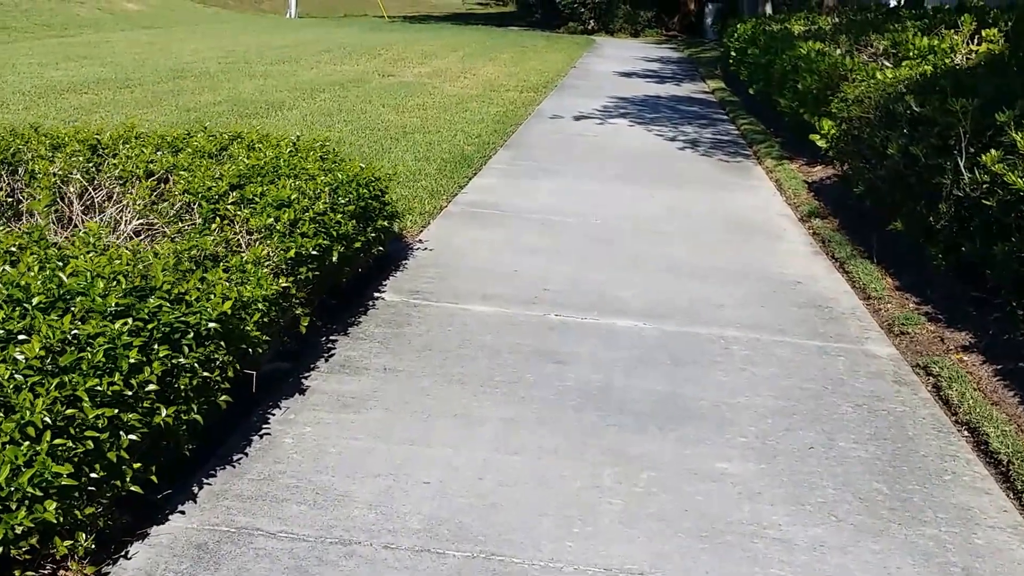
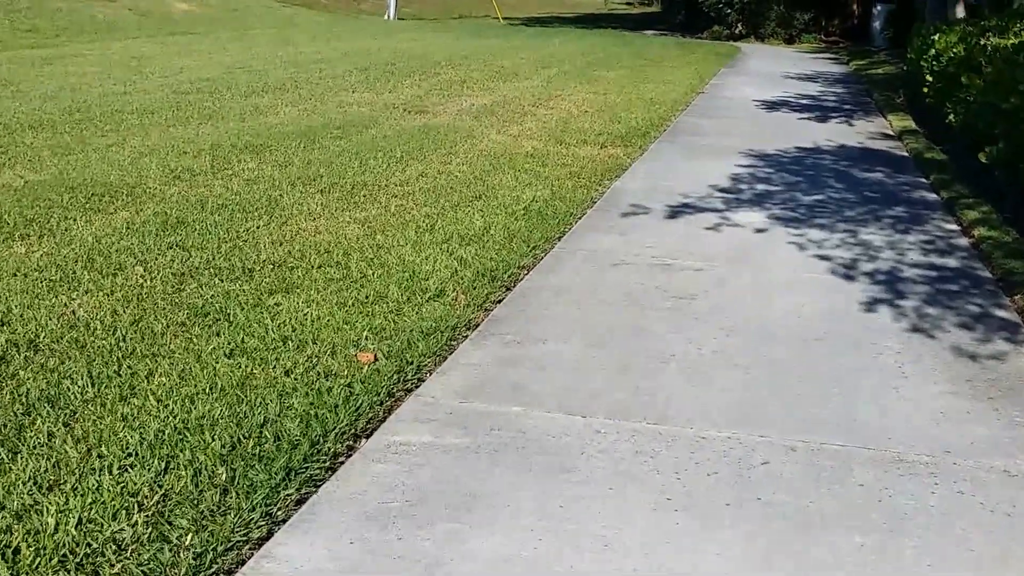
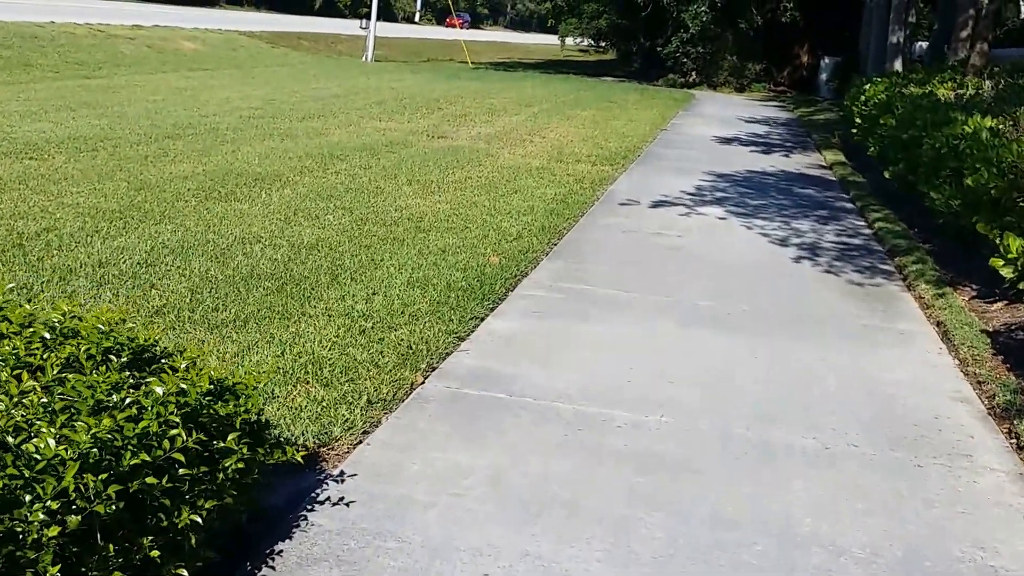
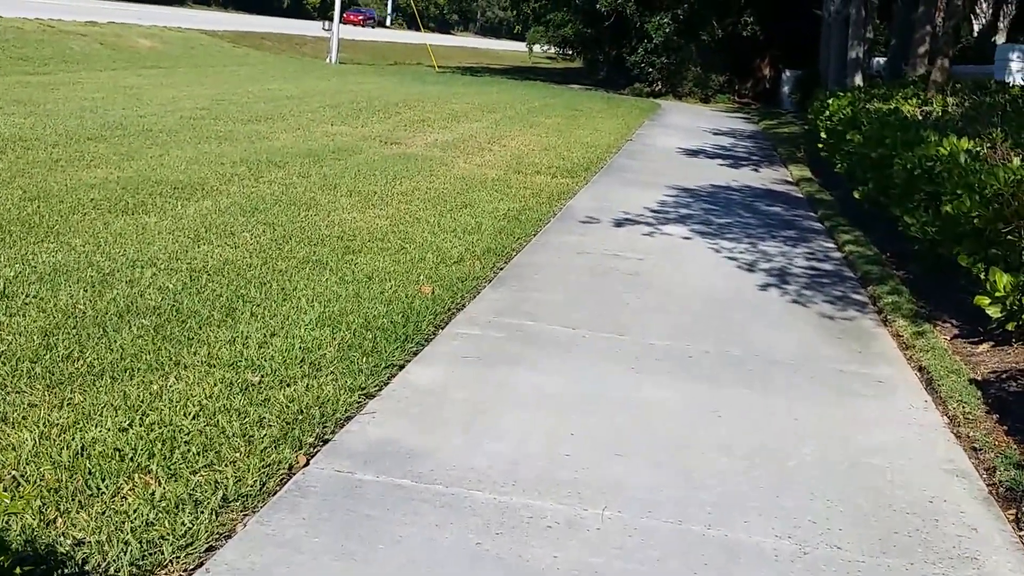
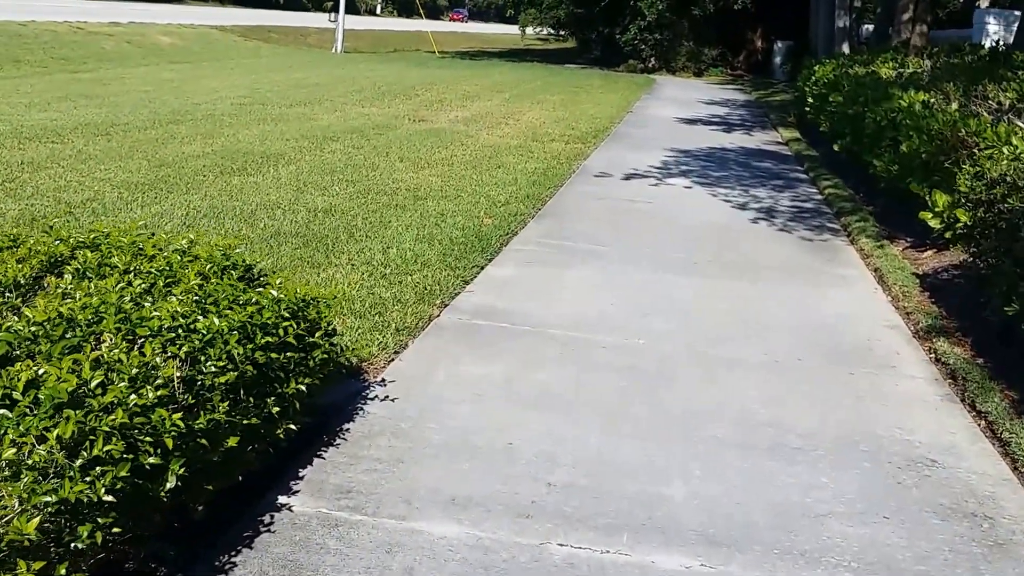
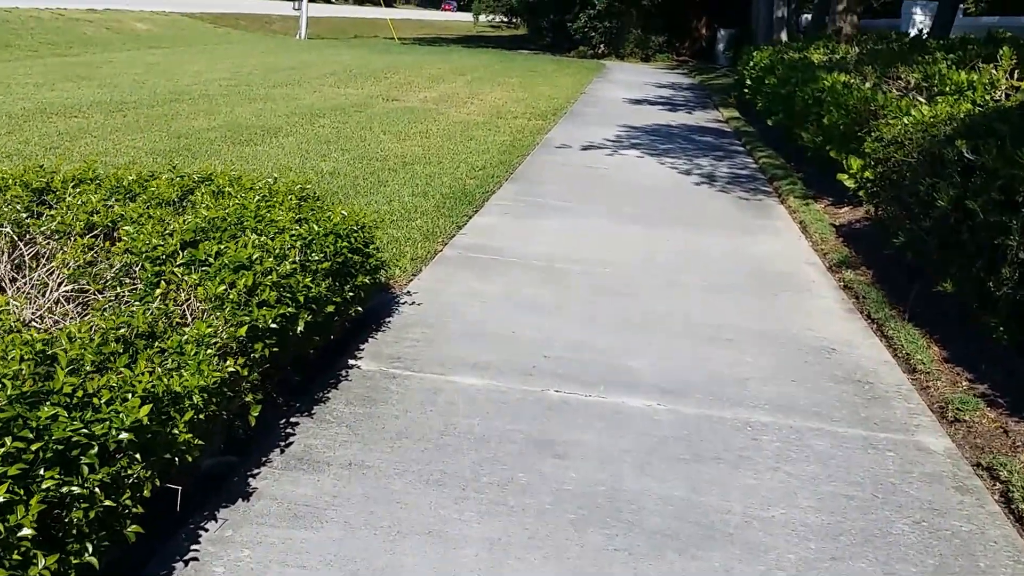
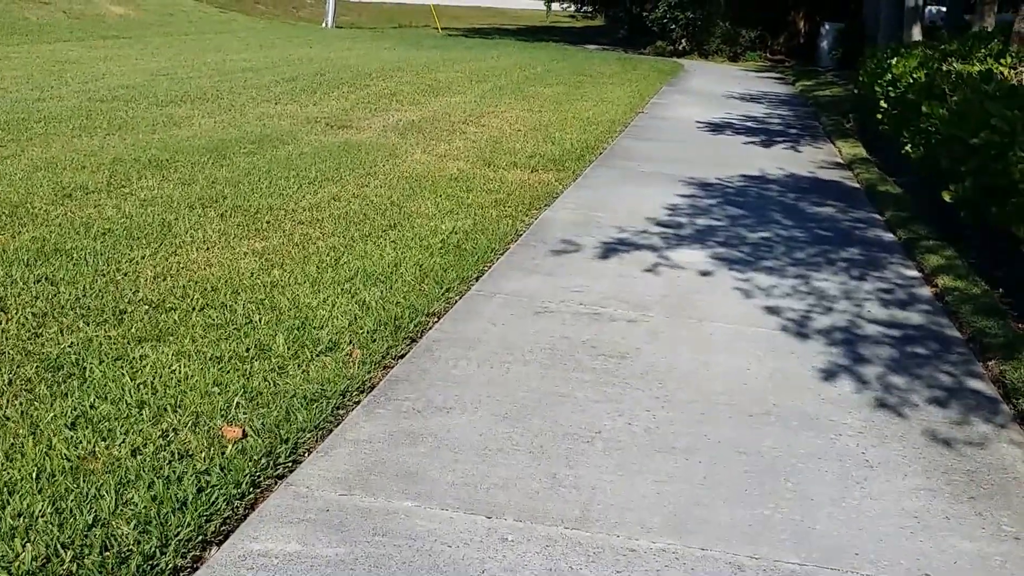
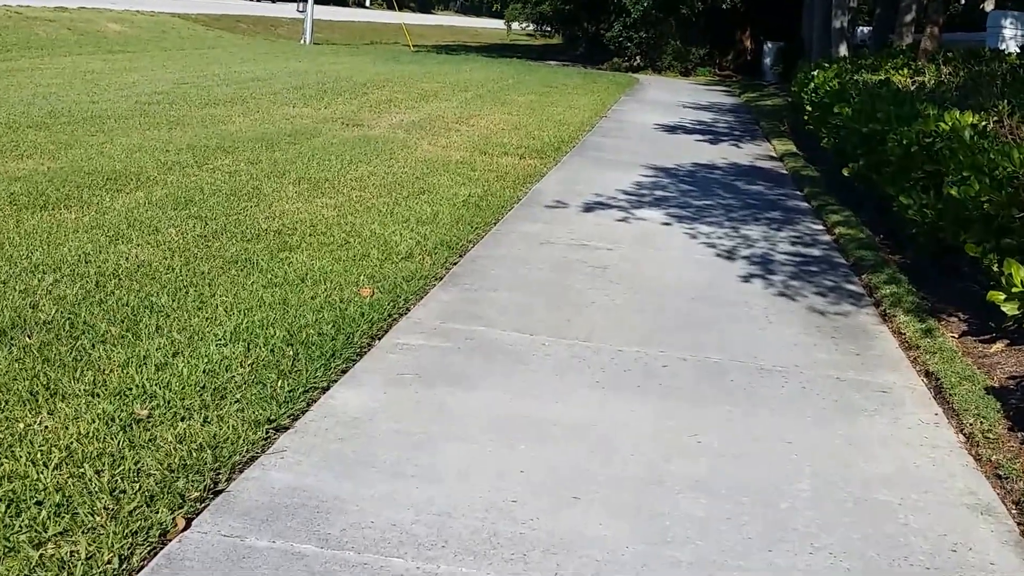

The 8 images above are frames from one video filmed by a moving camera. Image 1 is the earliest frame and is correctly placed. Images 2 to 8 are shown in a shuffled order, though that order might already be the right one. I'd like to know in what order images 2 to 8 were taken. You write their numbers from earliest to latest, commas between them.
6, 5, 3, 4, 8, 2, 7
